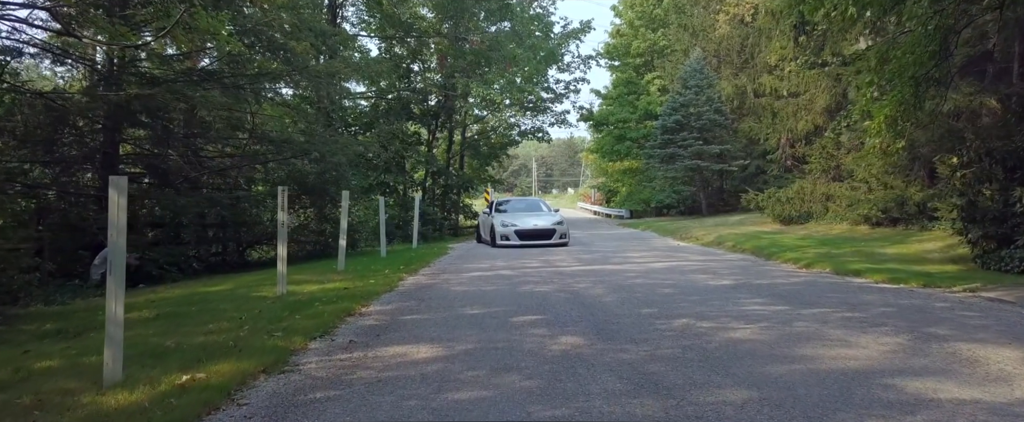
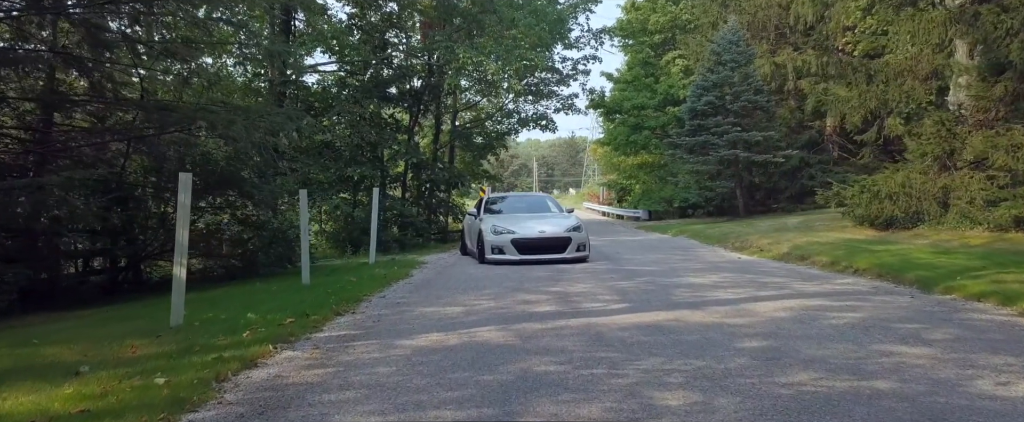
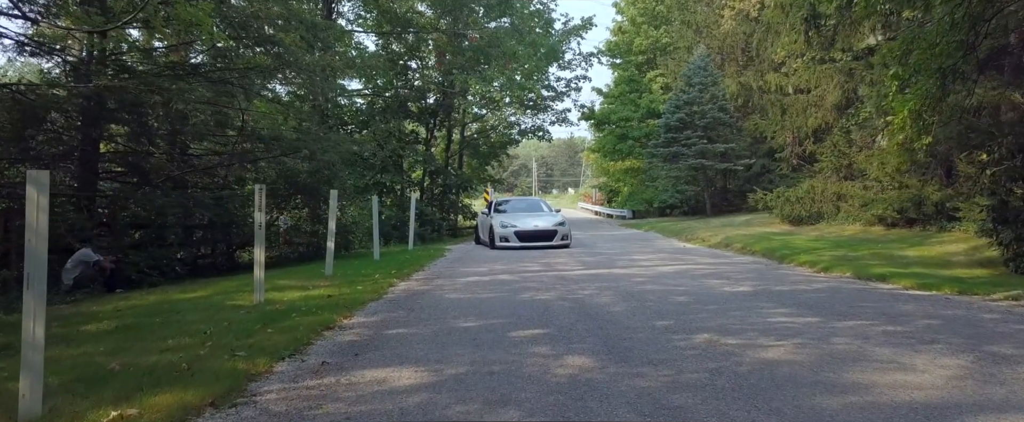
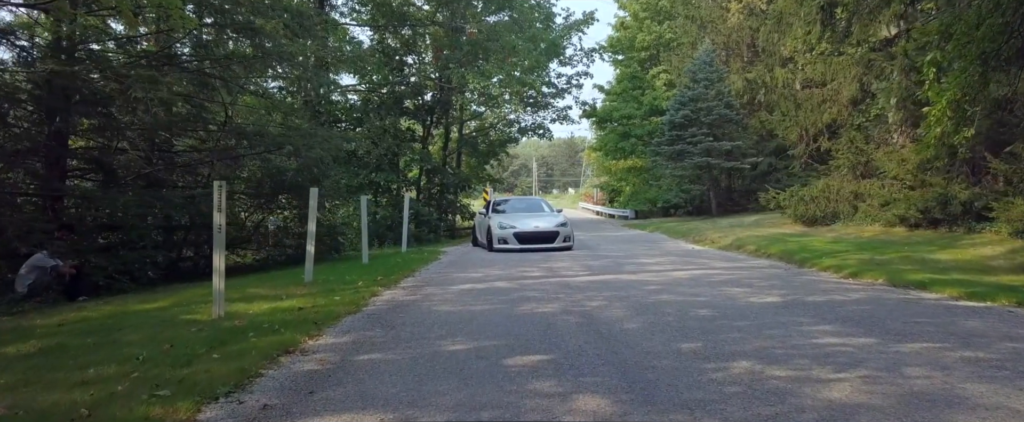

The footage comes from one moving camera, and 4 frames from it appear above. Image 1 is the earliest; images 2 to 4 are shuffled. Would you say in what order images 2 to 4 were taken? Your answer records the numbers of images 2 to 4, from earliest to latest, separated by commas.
3, 4, 2
